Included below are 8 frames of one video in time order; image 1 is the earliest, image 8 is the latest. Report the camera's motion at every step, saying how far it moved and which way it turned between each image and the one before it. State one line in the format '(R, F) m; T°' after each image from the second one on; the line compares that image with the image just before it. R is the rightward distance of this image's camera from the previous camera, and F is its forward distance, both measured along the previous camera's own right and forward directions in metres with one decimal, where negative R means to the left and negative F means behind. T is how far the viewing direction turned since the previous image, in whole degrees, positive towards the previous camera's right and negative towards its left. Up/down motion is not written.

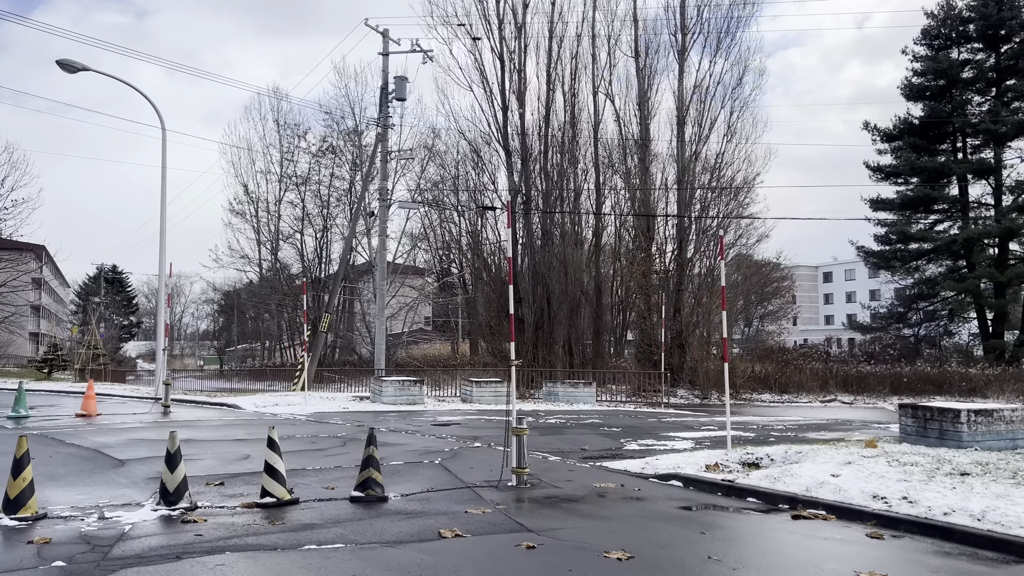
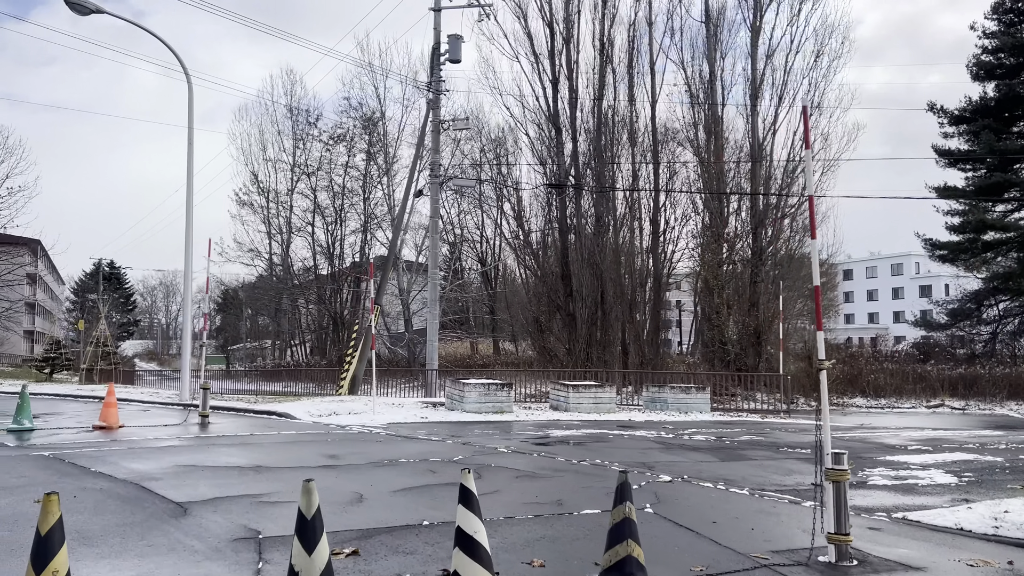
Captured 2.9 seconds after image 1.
(-2.0, +2.9) m; 0°
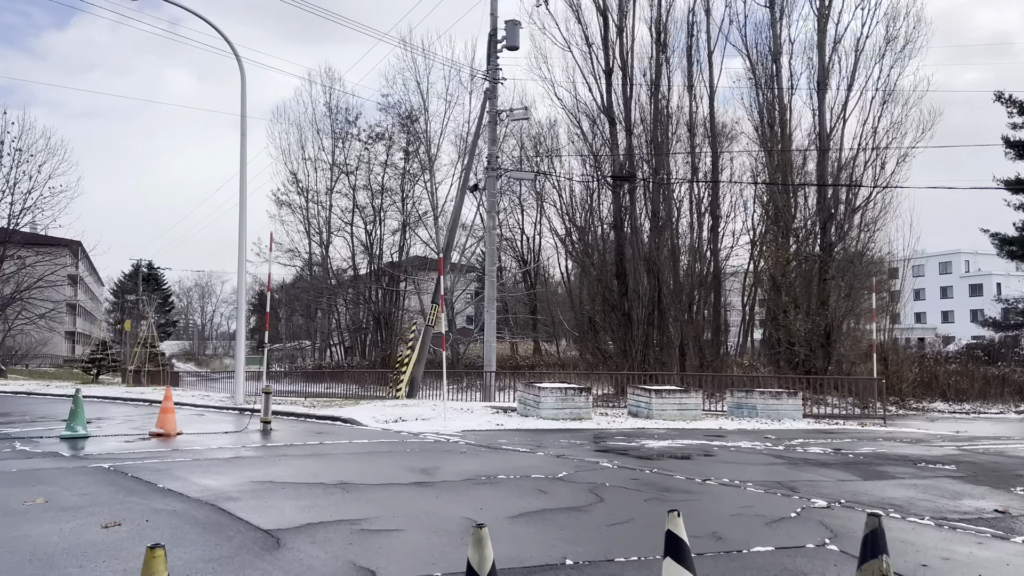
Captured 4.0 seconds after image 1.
(-0.8, +1.0) m; -2°
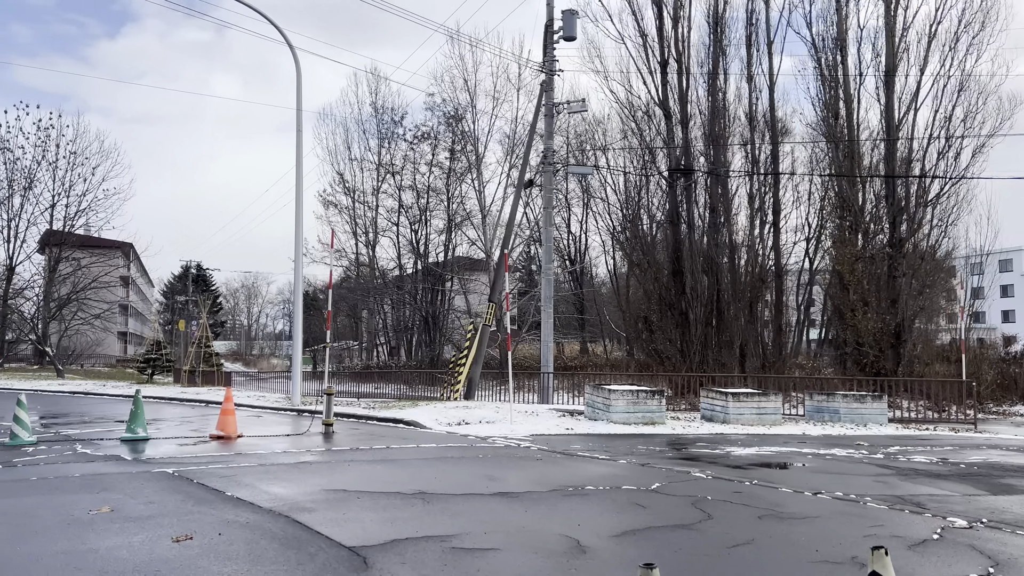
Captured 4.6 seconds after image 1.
(-0.4, +0.6) m; -3°
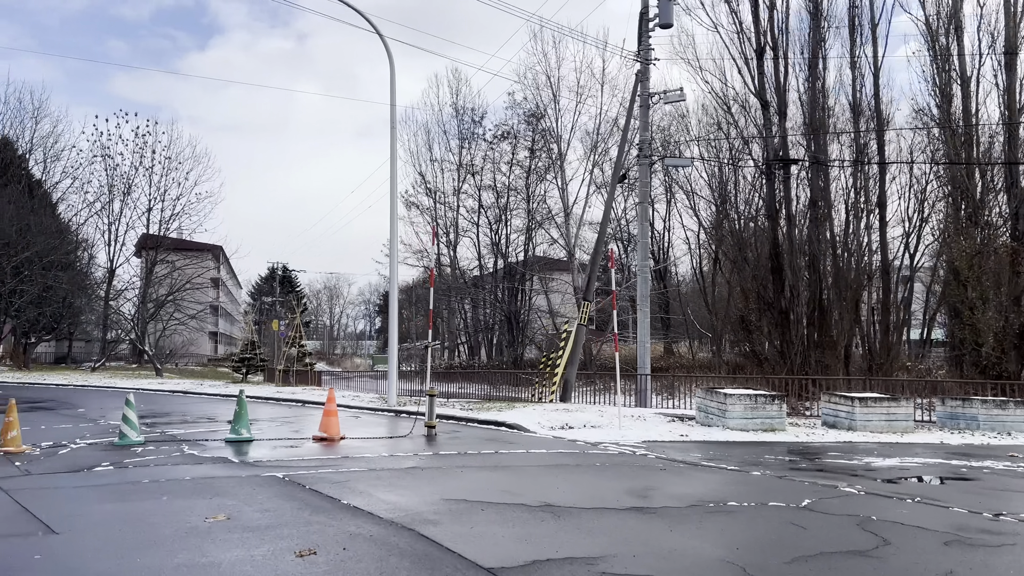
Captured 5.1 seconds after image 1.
(-0.5, +0.5) m; -5°
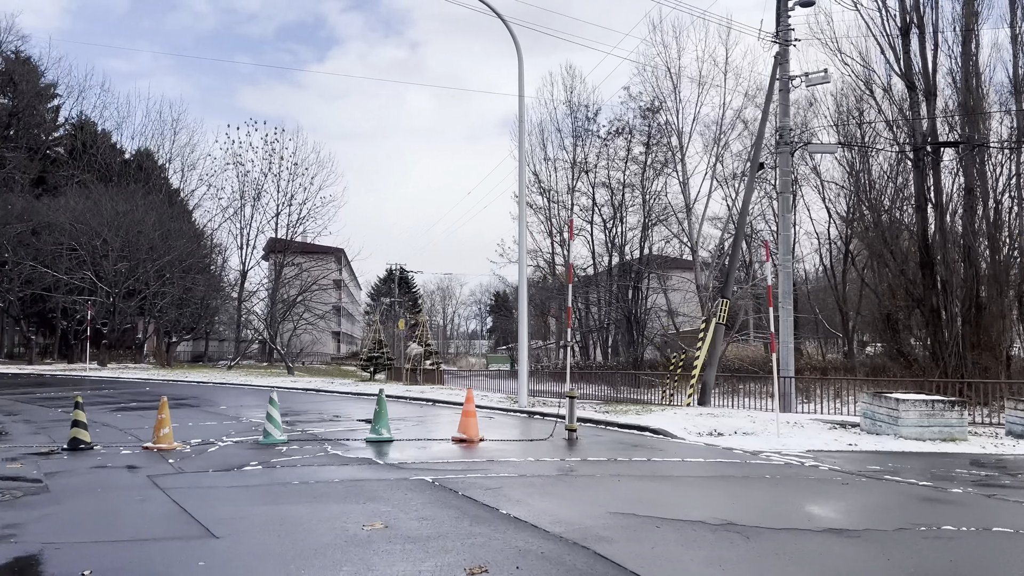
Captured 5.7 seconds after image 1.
(-0.5, +0.5) m; -8°
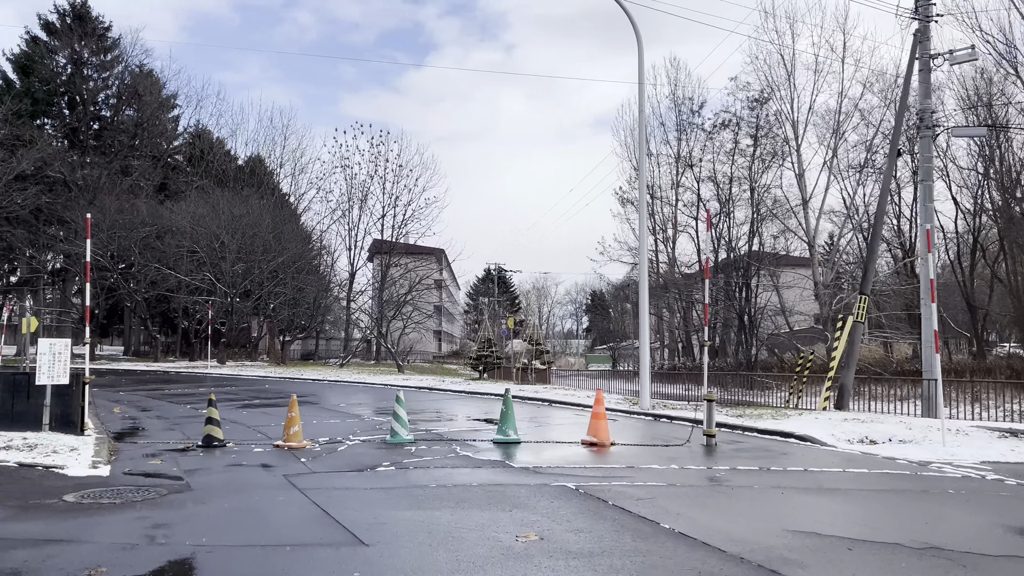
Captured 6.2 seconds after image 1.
(-0.5, +0.4) m; -7°
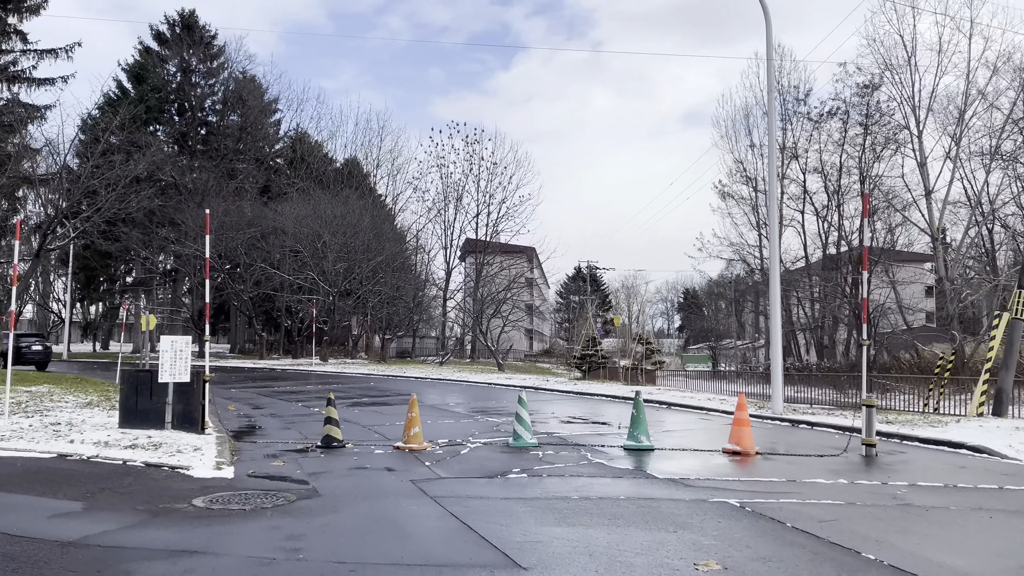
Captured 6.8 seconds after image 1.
(-0.5, +0.6) m; -6°
